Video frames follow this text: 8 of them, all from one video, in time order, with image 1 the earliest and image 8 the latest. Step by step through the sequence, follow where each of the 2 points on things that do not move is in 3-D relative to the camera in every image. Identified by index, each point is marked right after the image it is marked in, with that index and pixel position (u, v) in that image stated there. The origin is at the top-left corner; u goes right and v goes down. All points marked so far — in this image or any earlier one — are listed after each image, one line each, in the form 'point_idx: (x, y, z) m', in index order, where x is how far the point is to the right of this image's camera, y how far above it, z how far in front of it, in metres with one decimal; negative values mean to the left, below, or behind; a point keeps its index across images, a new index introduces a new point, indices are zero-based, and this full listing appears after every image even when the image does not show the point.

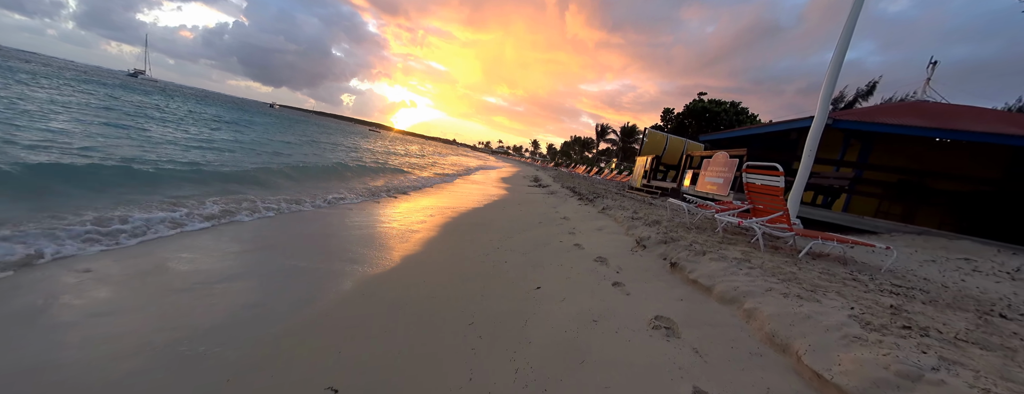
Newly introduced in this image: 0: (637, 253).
0: (+1.8, -0.8, +5.3) m
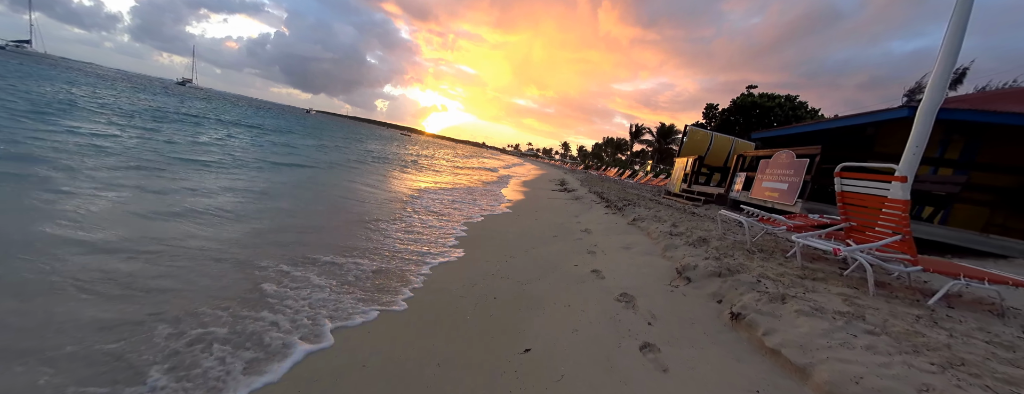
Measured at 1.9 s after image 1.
0: (+1.8, -1.0, +3.8) m
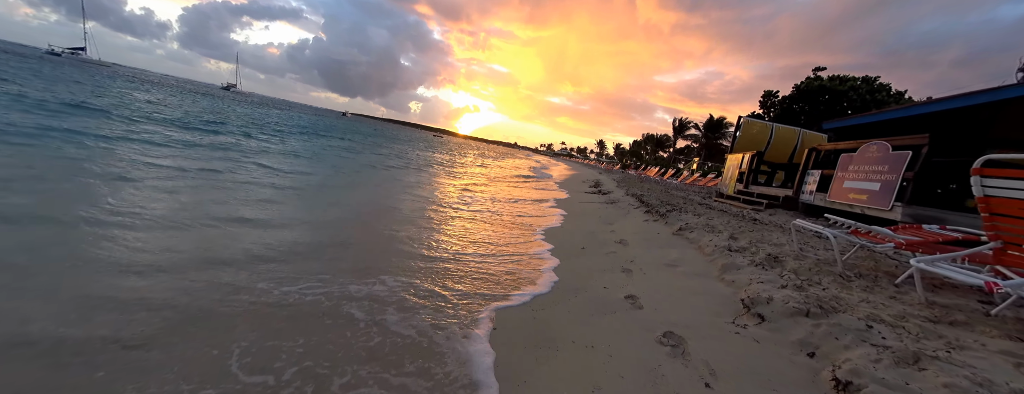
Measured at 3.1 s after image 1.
0: (+1.8, -1.0, +2.8) m
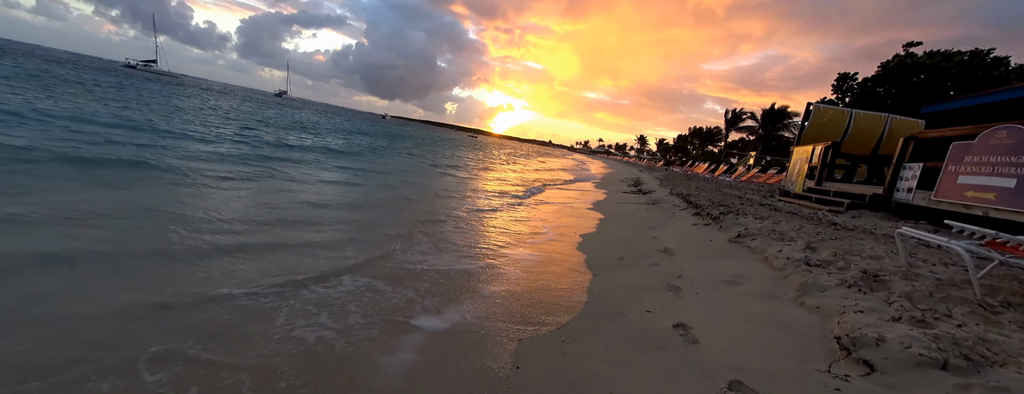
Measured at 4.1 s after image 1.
0: (+1.9, -1.0, +2.1) m
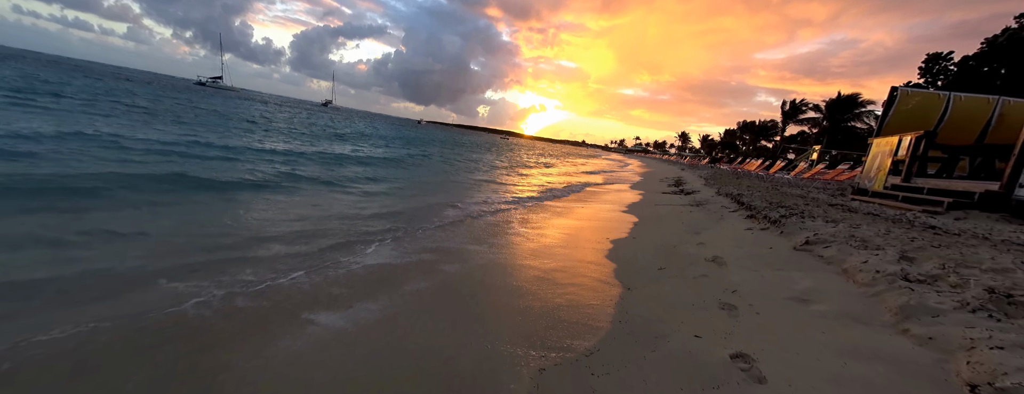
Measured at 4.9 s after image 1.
0: (+1.9, -1.0, +1.4) m
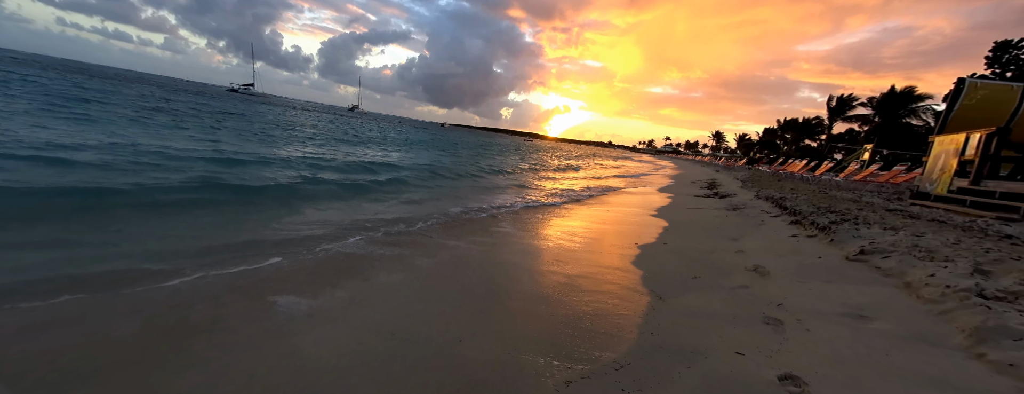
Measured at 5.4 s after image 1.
0: (+2.0, -1.1, +1.2) m
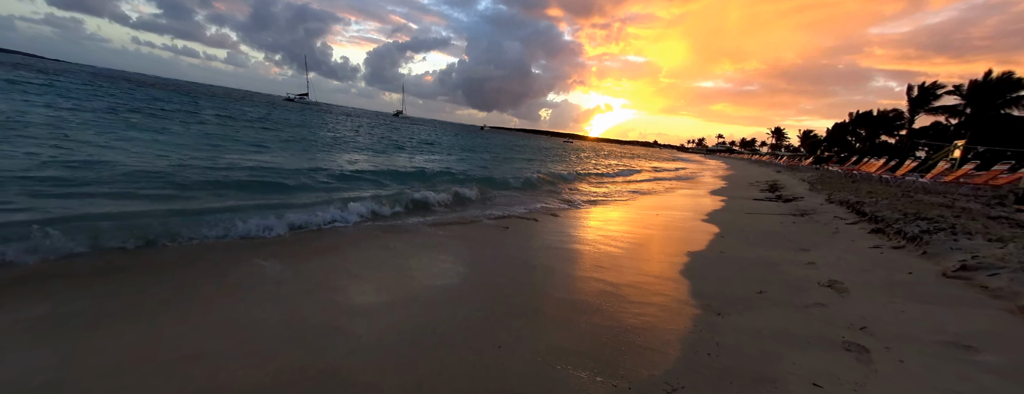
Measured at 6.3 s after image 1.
0: (+2.2, -1.1, +0.9) m
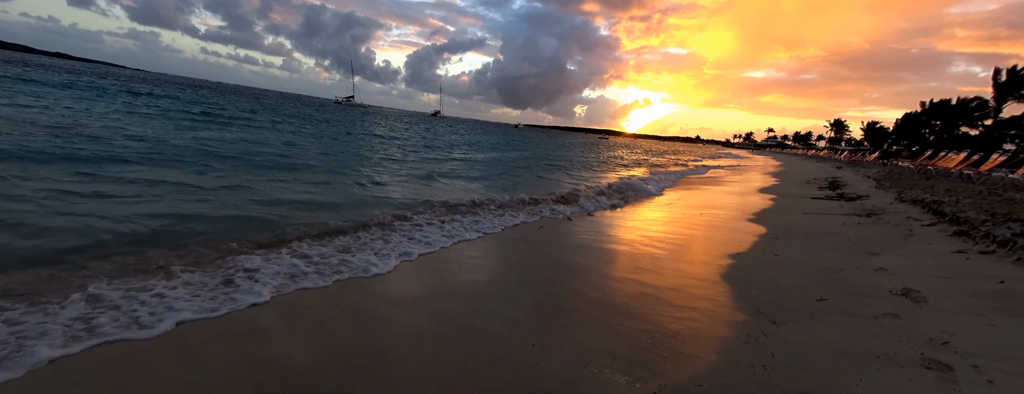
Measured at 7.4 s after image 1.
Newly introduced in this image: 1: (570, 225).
0: (+2.3, -1.1, +0.6) m
1: (+1.0, -0.5, +7.5) m
